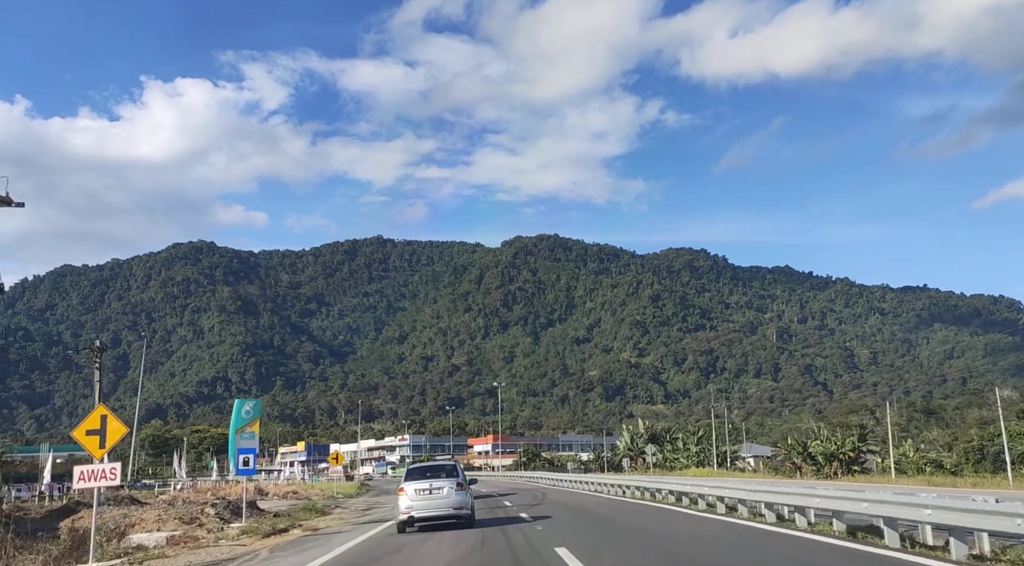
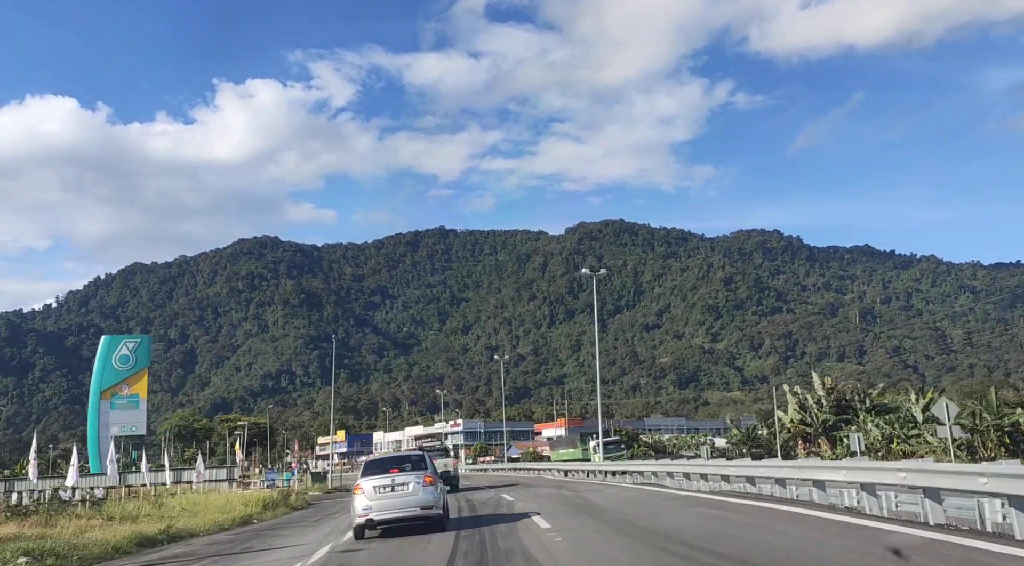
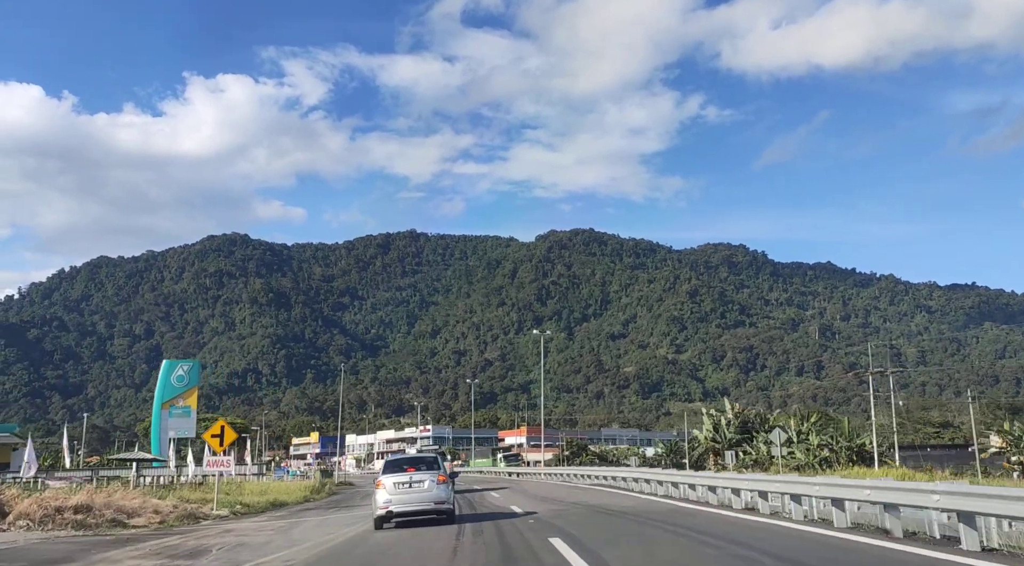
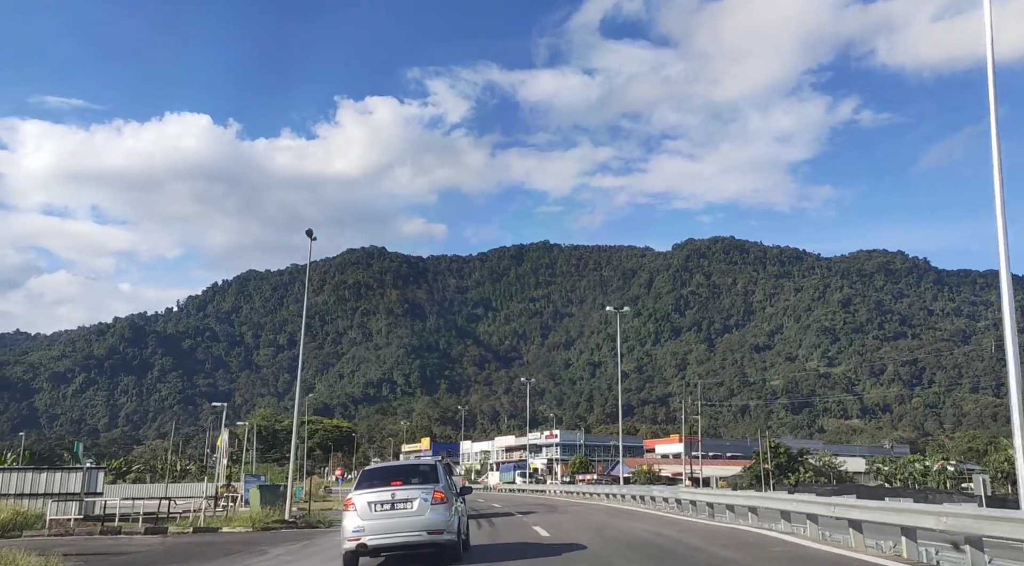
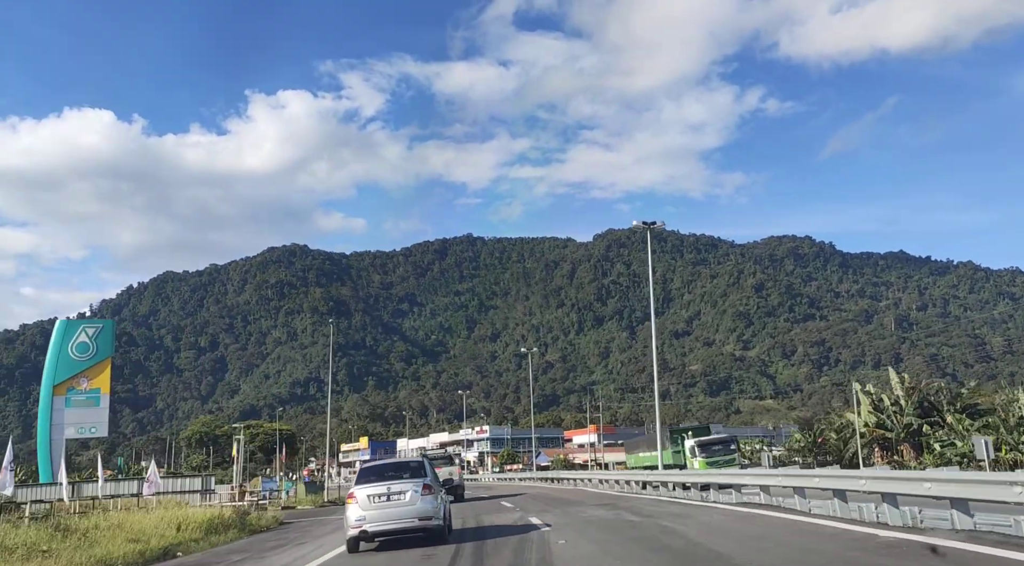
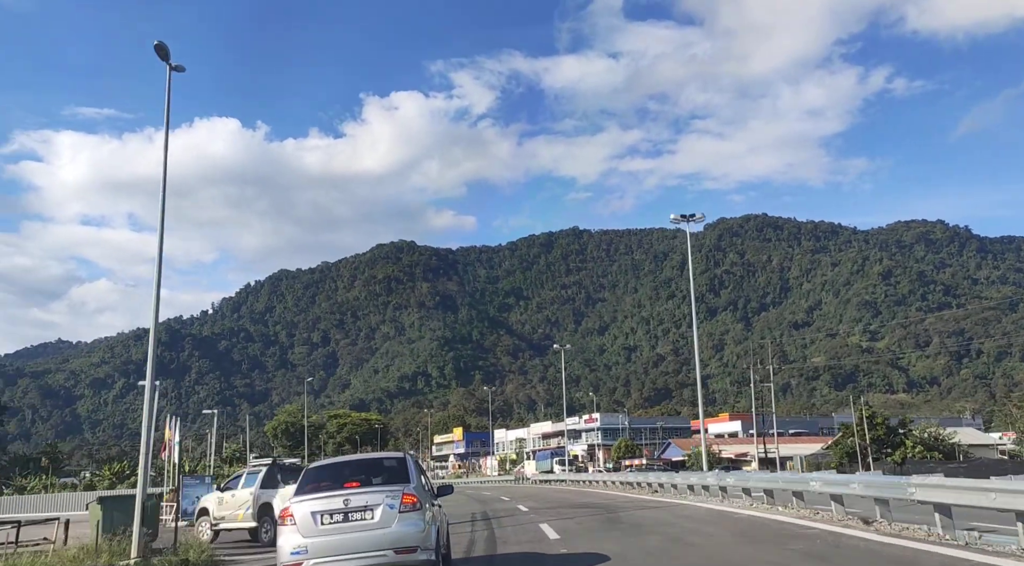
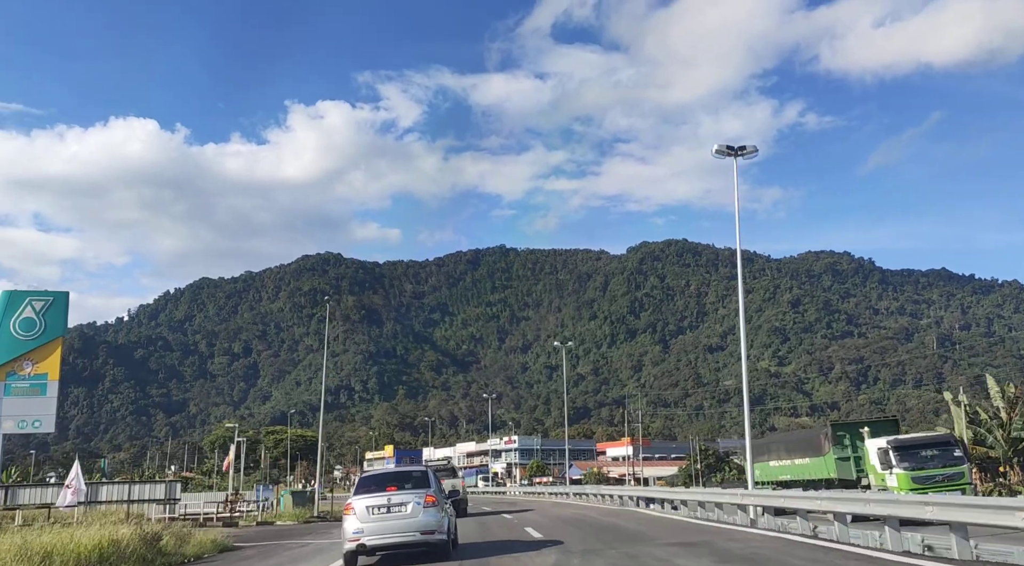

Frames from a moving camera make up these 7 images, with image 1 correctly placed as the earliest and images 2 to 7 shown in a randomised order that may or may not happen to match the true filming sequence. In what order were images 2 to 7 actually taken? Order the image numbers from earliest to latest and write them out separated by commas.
3, 2, 5, 7, 4, 6
